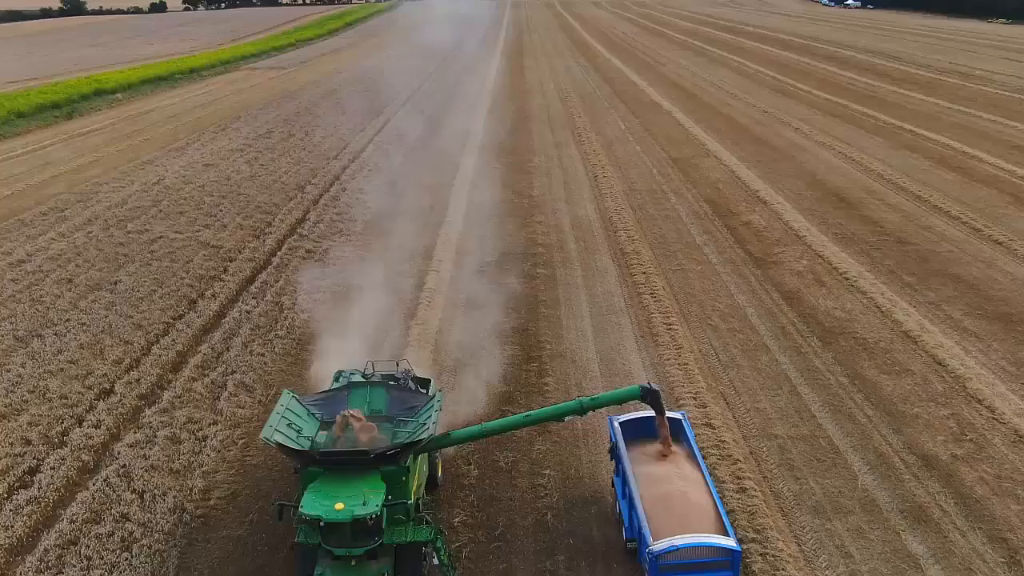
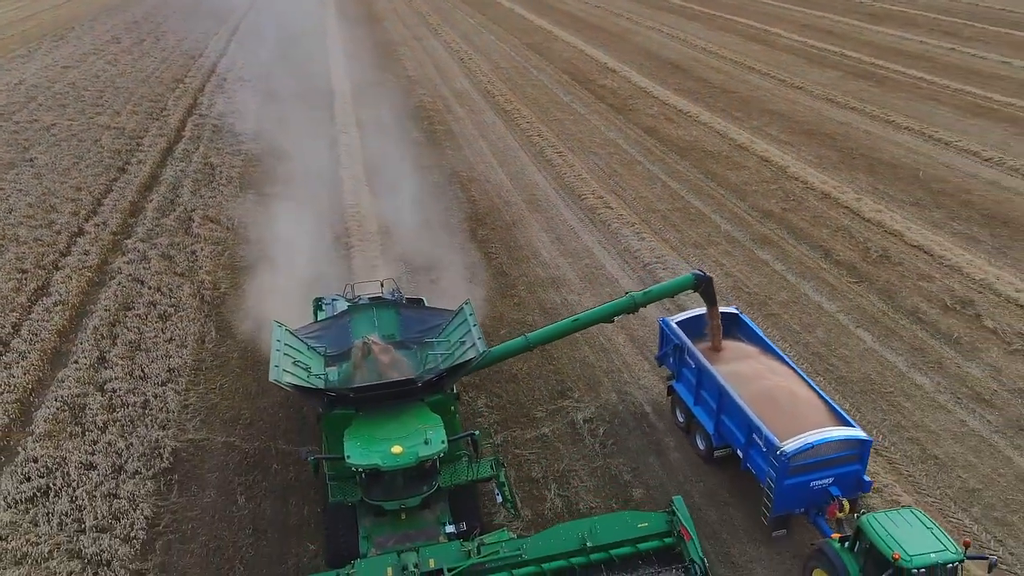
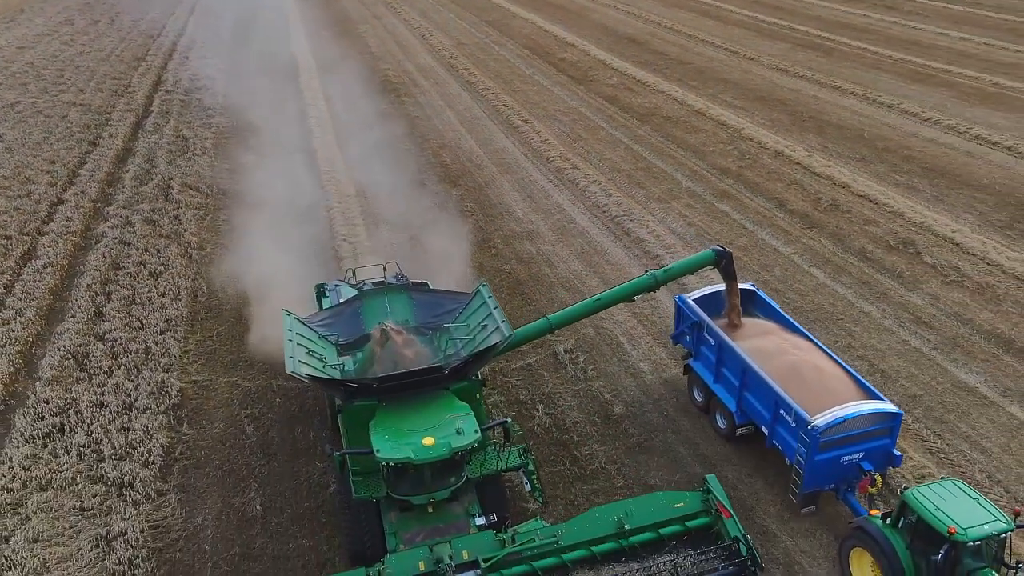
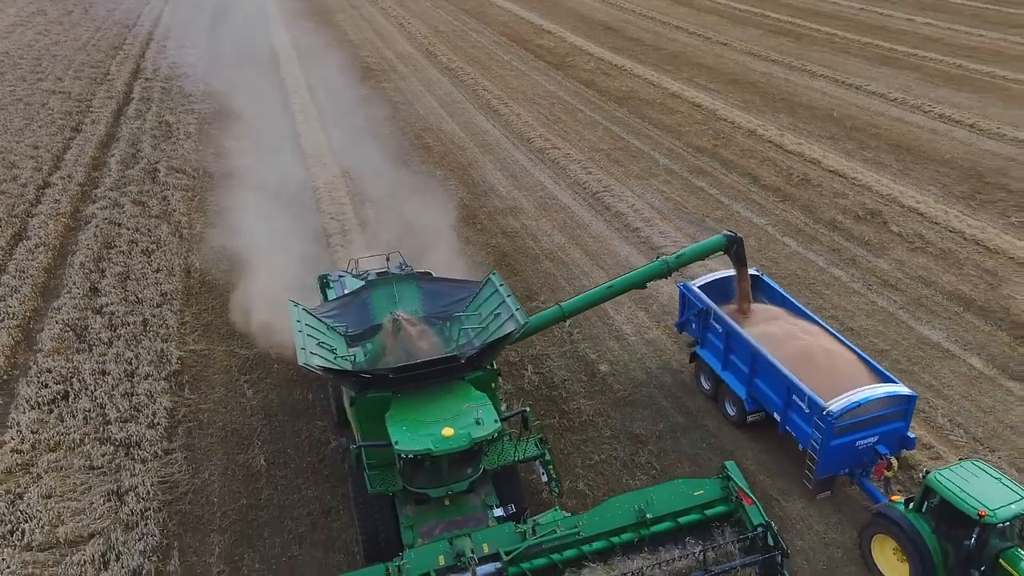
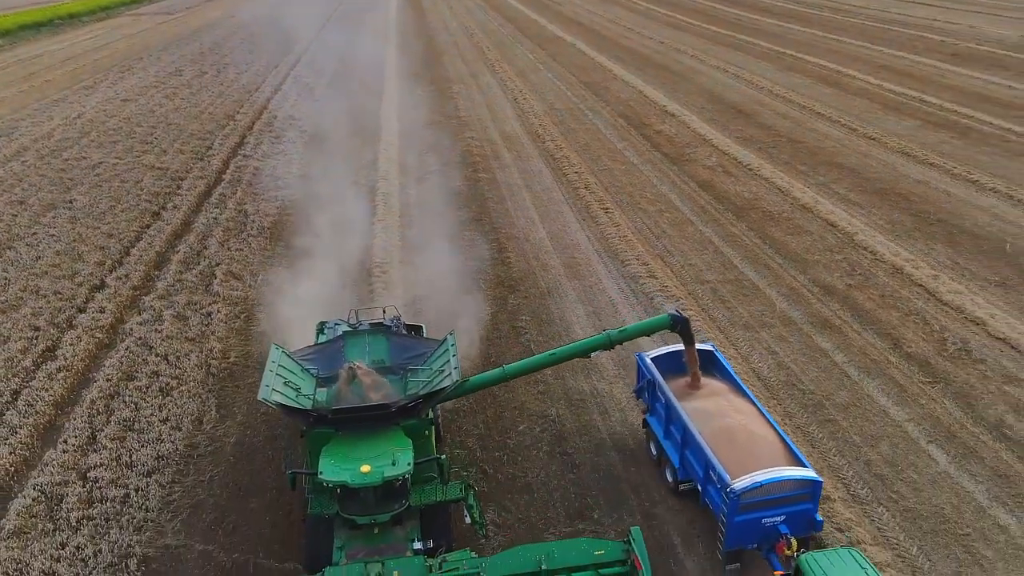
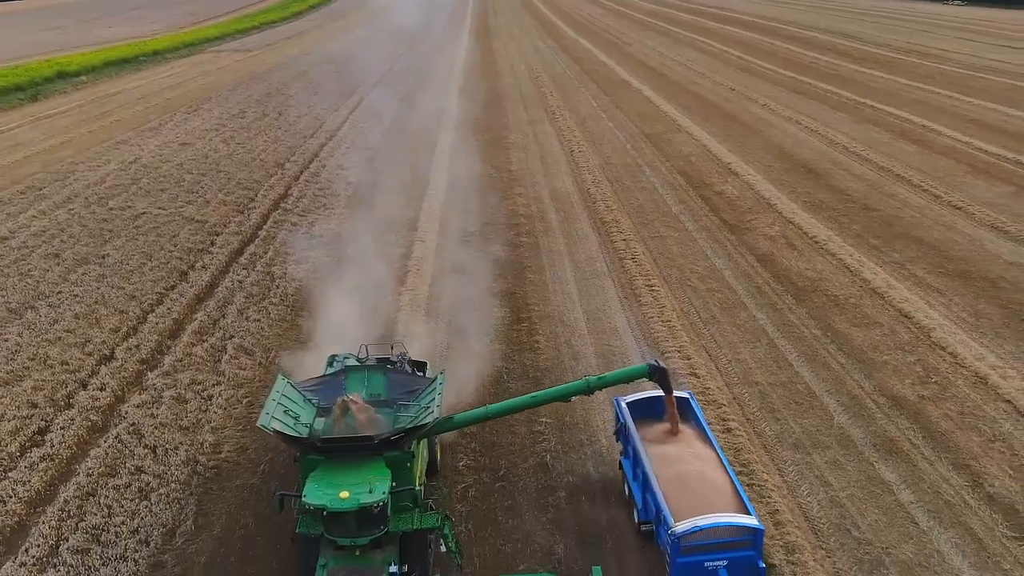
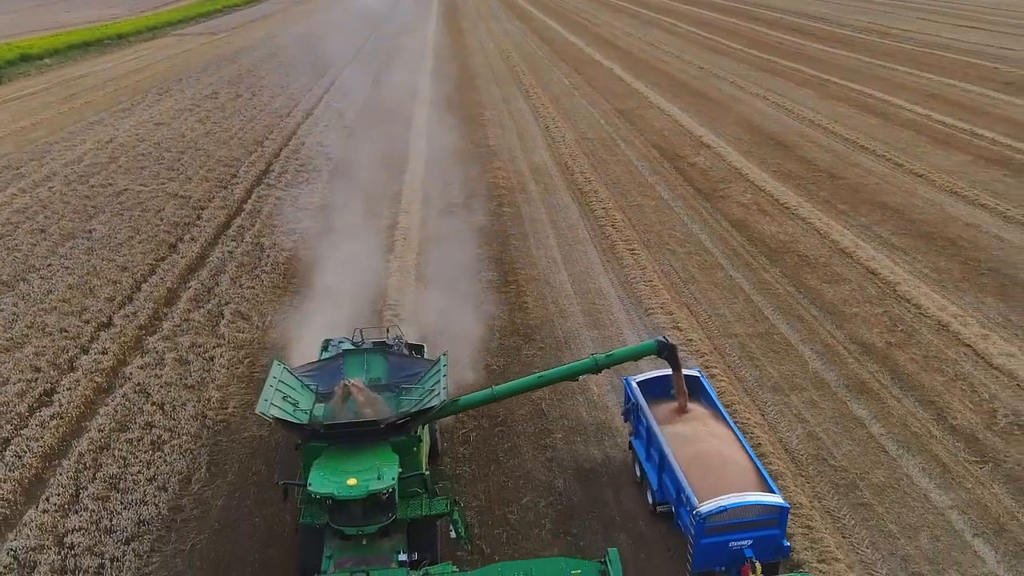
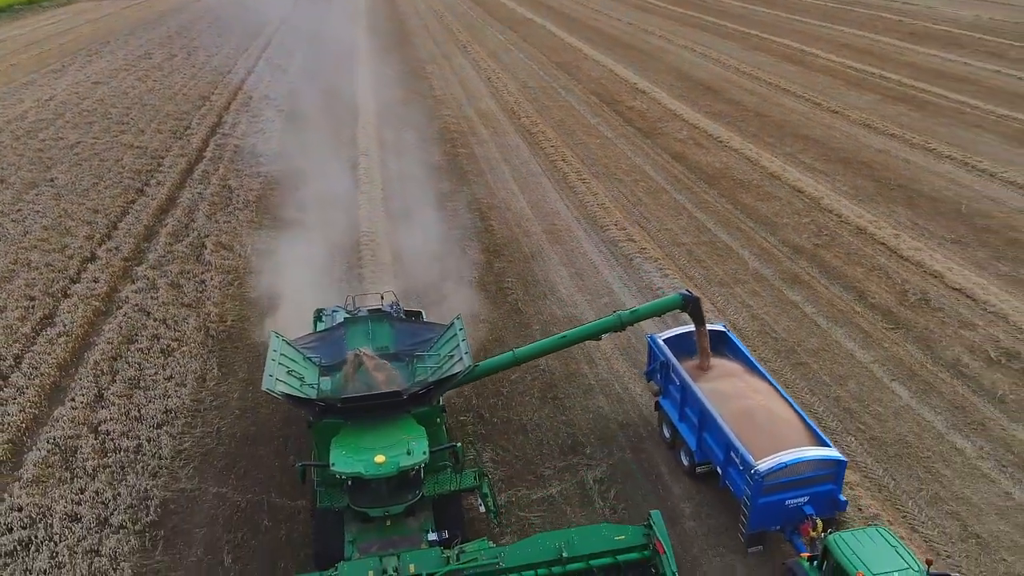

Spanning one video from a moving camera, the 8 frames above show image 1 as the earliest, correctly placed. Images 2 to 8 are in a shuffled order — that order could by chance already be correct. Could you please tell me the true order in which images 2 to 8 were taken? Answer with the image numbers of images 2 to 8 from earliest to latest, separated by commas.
6, 7, 5, 8, 2, 3, 4
